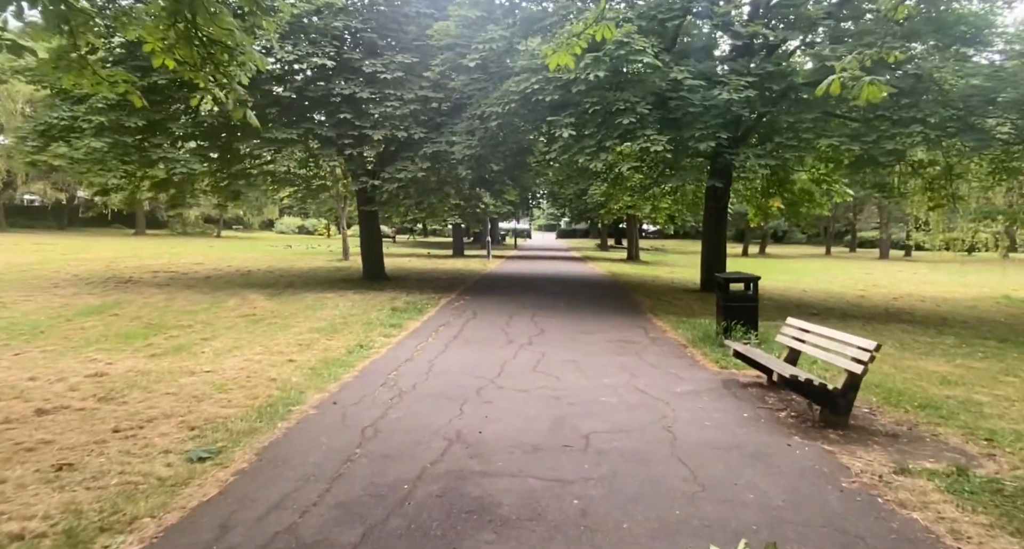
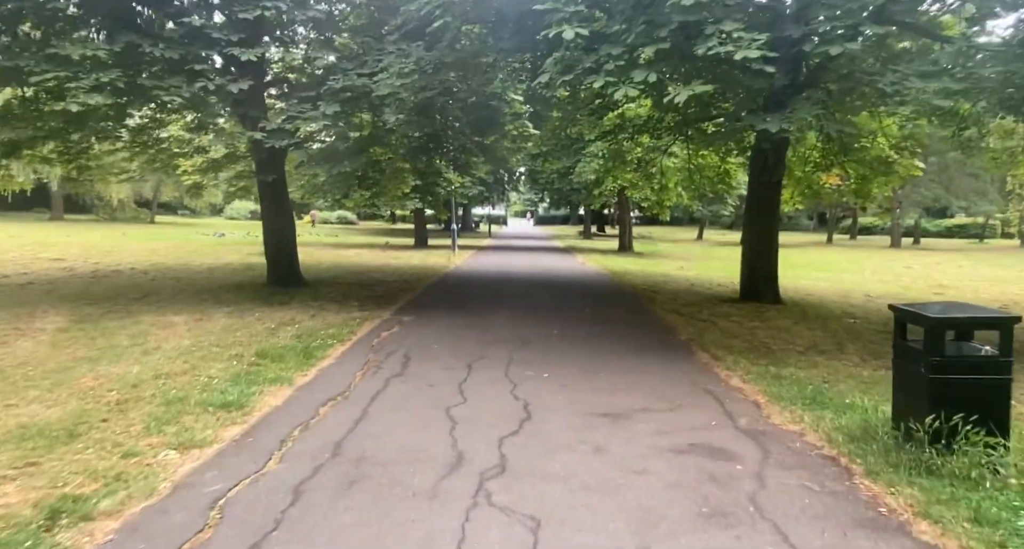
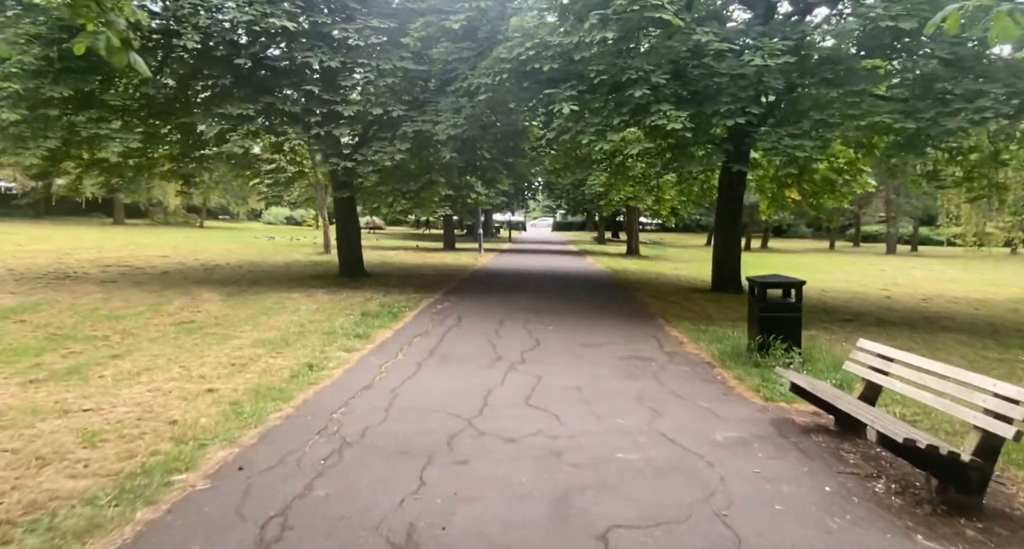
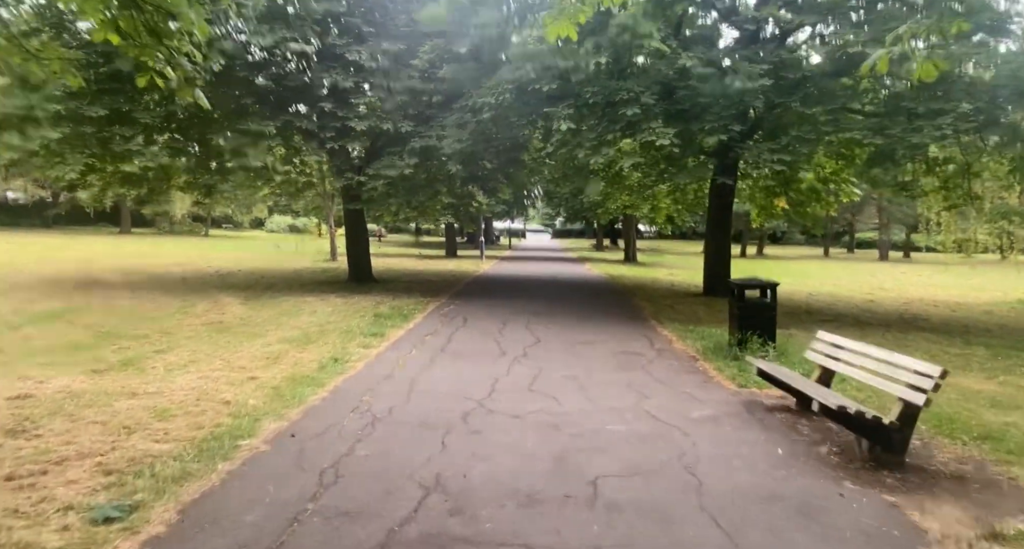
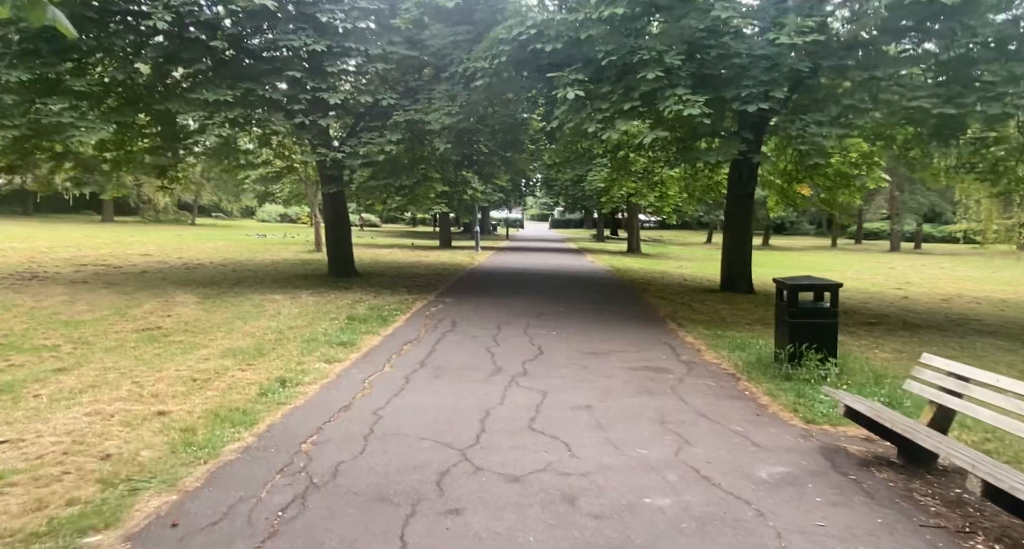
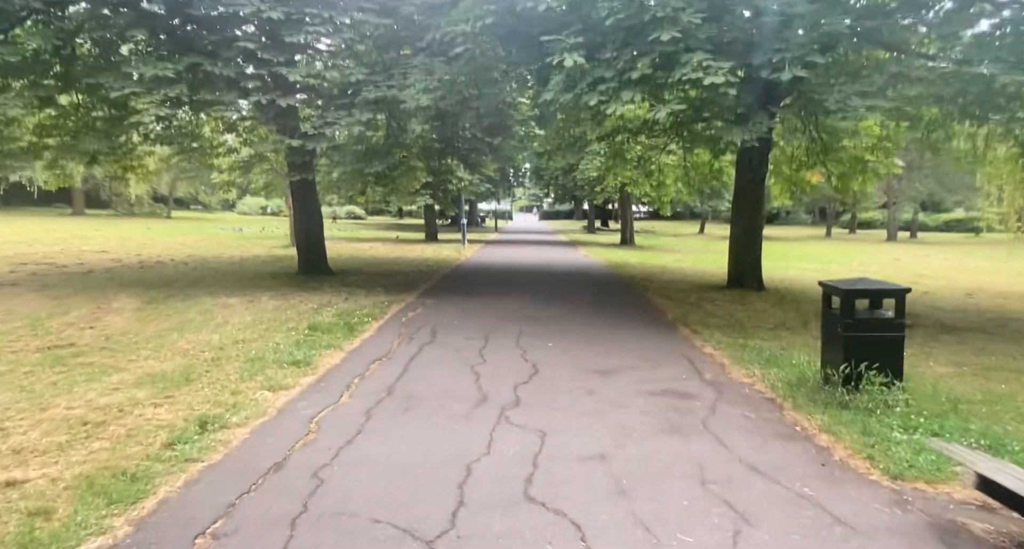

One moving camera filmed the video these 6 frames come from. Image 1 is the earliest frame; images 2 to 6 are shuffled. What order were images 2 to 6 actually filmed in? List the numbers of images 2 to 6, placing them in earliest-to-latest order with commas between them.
4, 3, 5, 6, 2
